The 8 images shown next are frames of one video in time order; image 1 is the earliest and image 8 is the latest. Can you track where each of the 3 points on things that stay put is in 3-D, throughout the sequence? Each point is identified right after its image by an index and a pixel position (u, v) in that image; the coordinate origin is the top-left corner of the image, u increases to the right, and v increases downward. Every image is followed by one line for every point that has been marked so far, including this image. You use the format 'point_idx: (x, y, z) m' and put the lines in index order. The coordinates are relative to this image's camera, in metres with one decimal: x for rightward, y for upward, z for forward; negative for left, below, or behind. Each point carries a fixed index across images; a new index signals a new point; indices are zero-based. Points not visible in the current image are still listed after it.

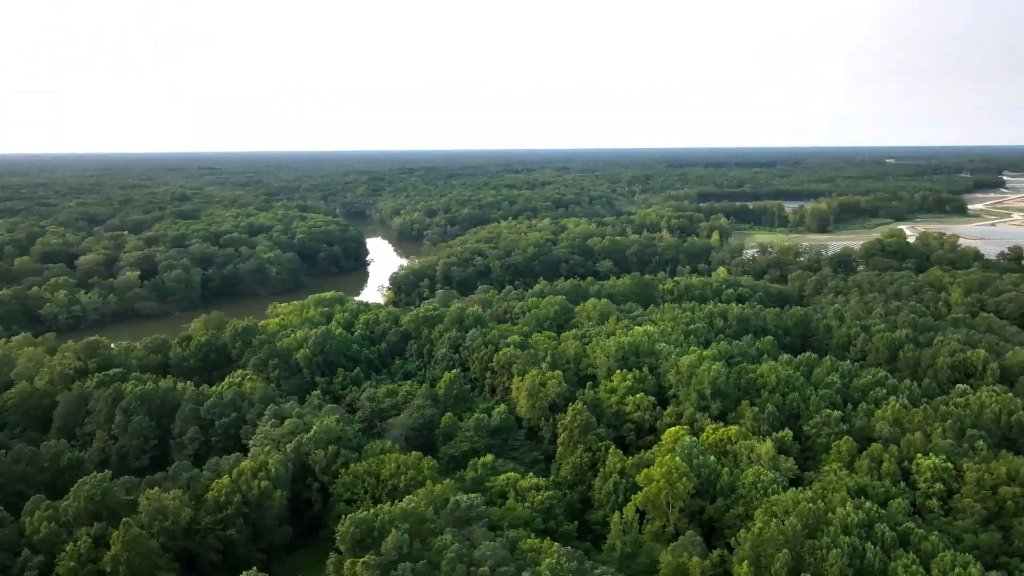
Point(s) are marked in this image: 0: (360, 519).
0: (-3.7, -5.9, +17.9) m
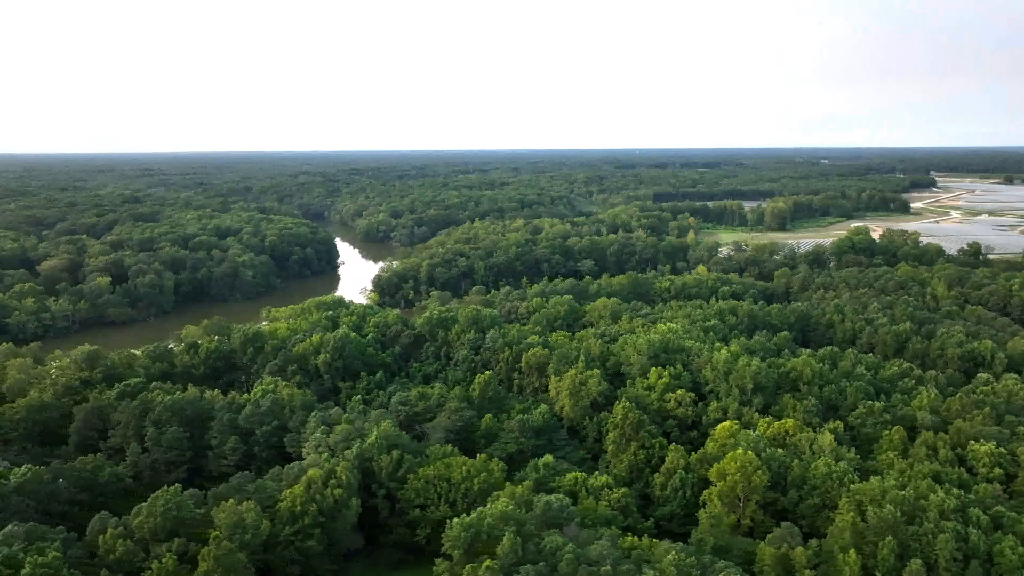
0: (-1.0, -5.9, +17.7) m
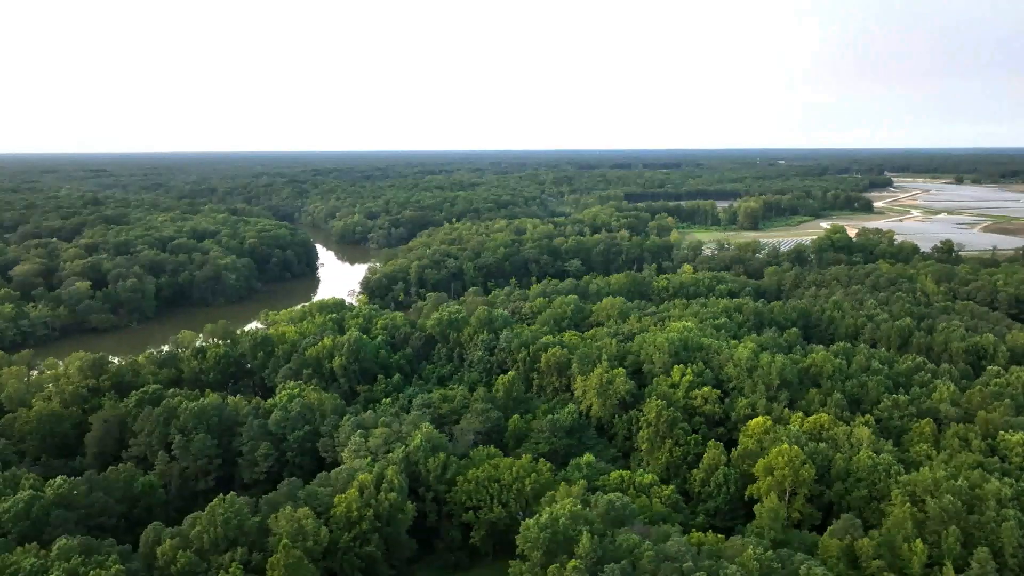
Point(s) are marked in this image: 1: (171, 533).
0: (+0.9, -5.9, +17.7) m
1: (-9.1, -6.6, +18.9) m
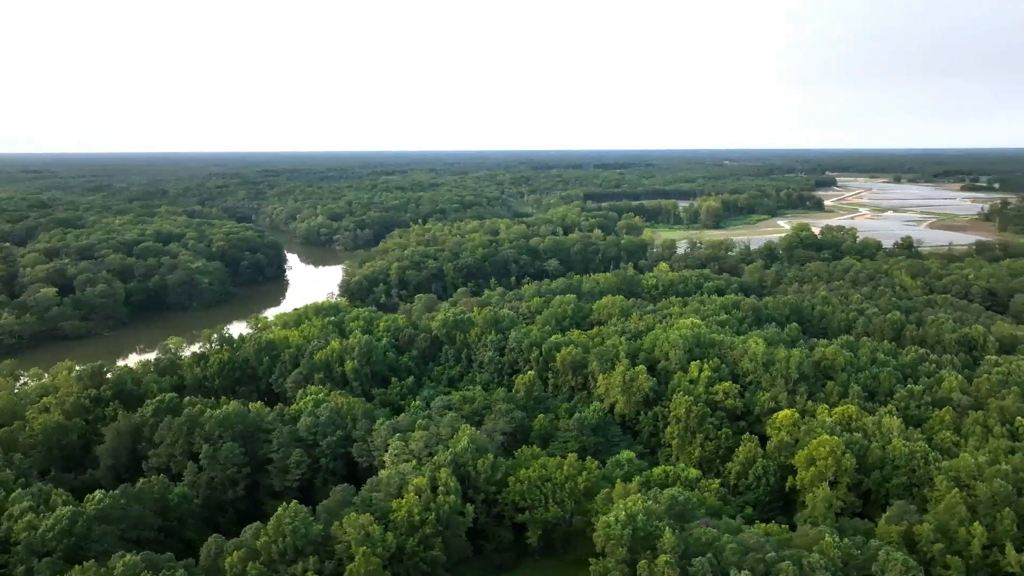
0: (+2.8, -5.9, +17.8) m
1: (-7.2, -6.7, +18.3) m
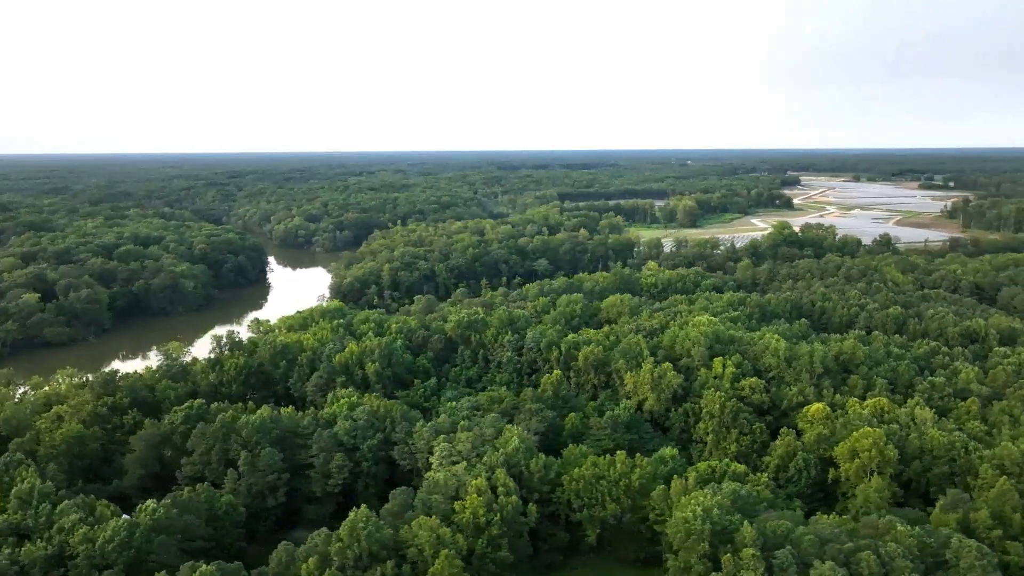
0: (+4.8, -5.8, +17.9) m
1: (-5.2, -6.7, +18.0) m
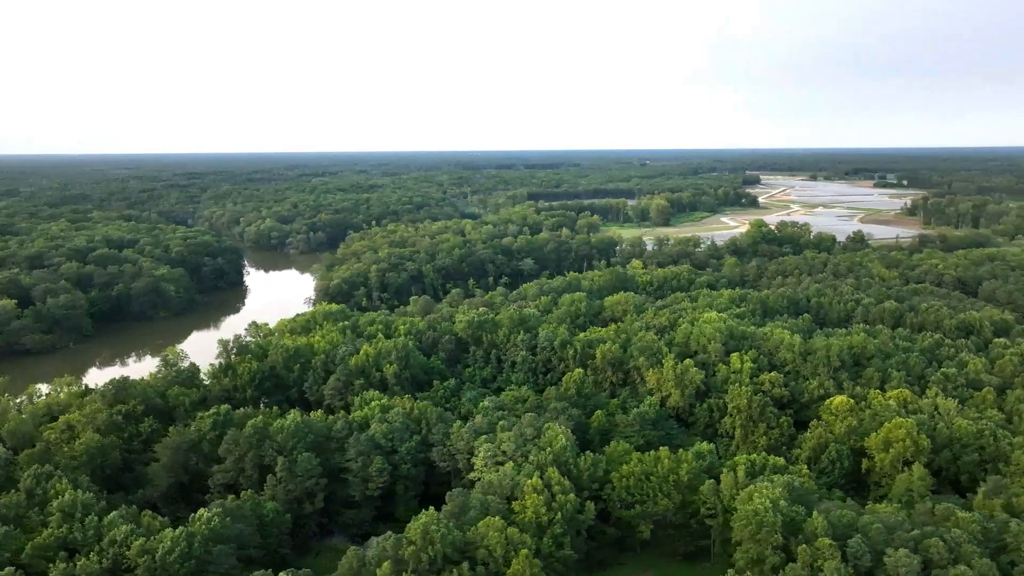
0: (+6.6, -5.7, +18.2) m
1: (-3.3, -6.7, +17.7) m
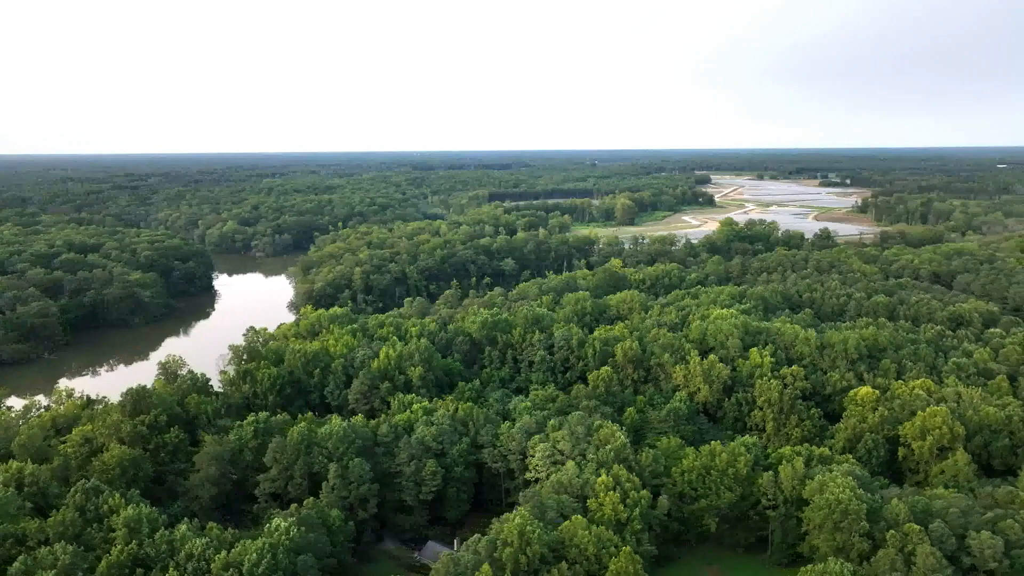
0: (+9.0, -5.6, +18.8) m
1: (-0.9, -6.7, +17.6) m
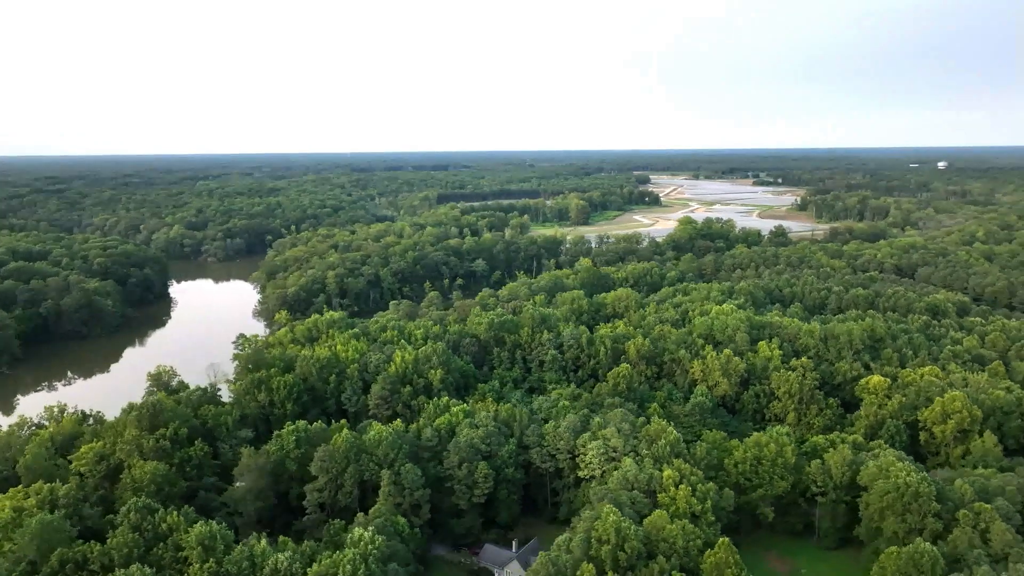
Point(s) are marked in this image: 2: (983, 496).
0: (+11.2, -5.4, +19.7) m
1: (+1.5, -6.7, +17.6) m
2: (+13.0, -5.8, +19.7) m
